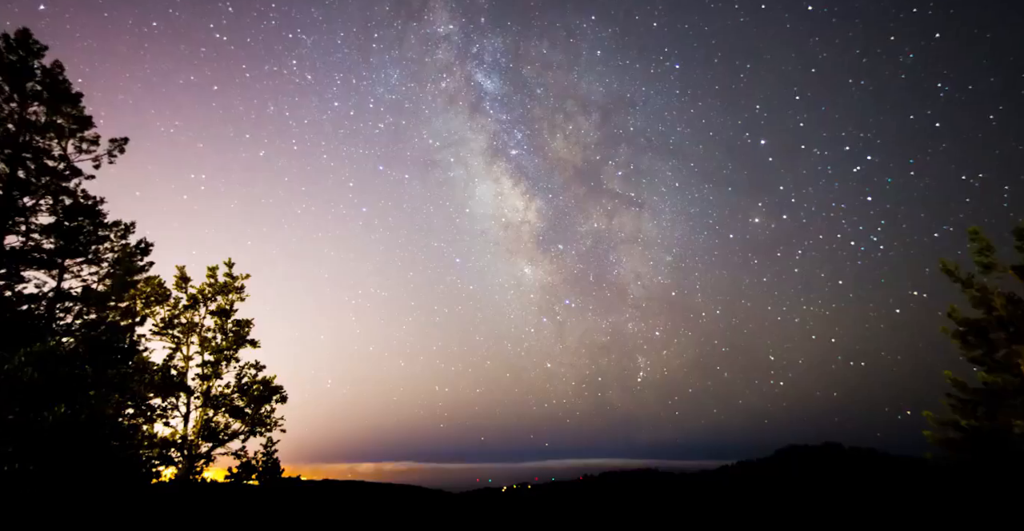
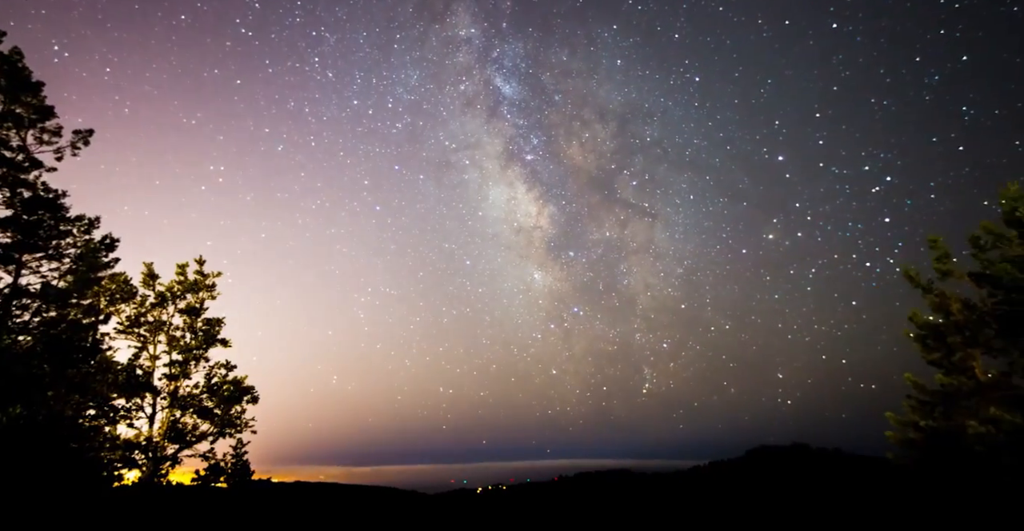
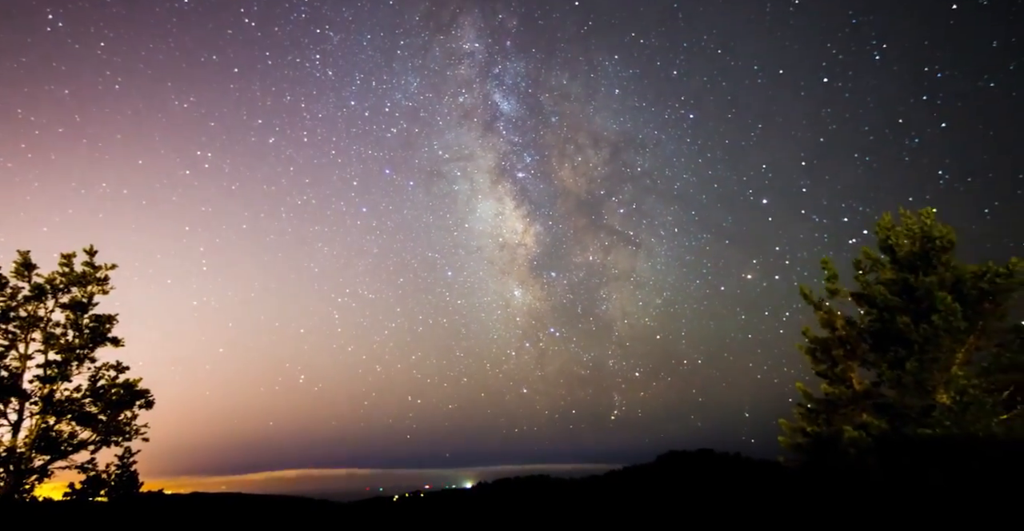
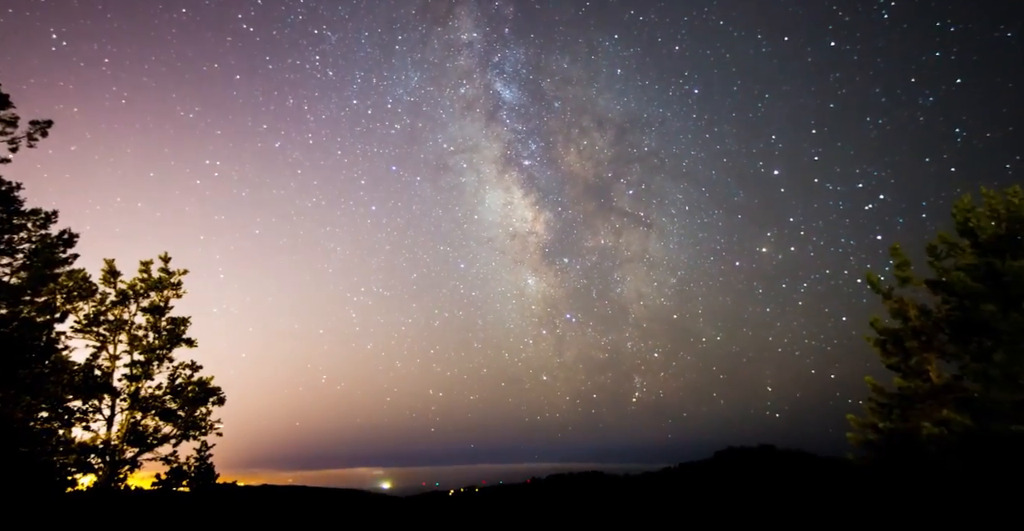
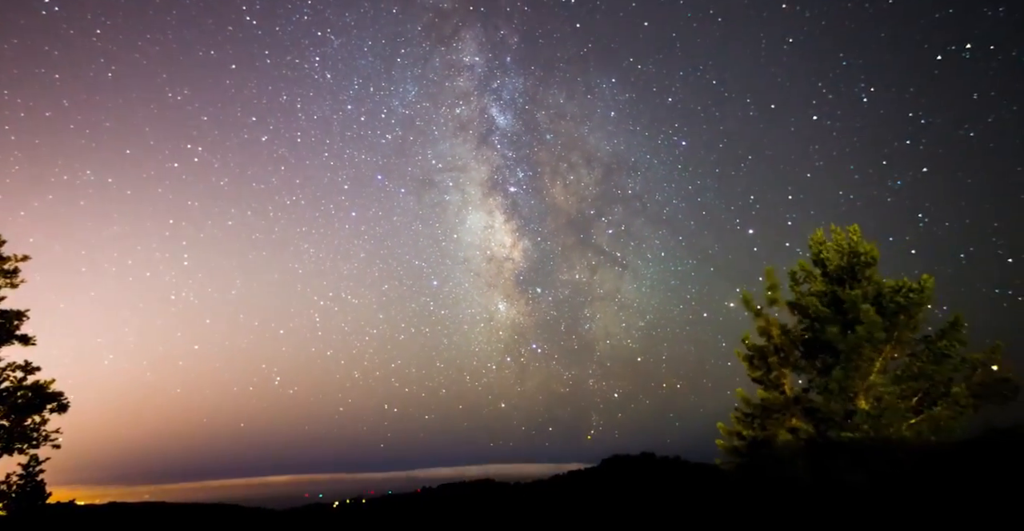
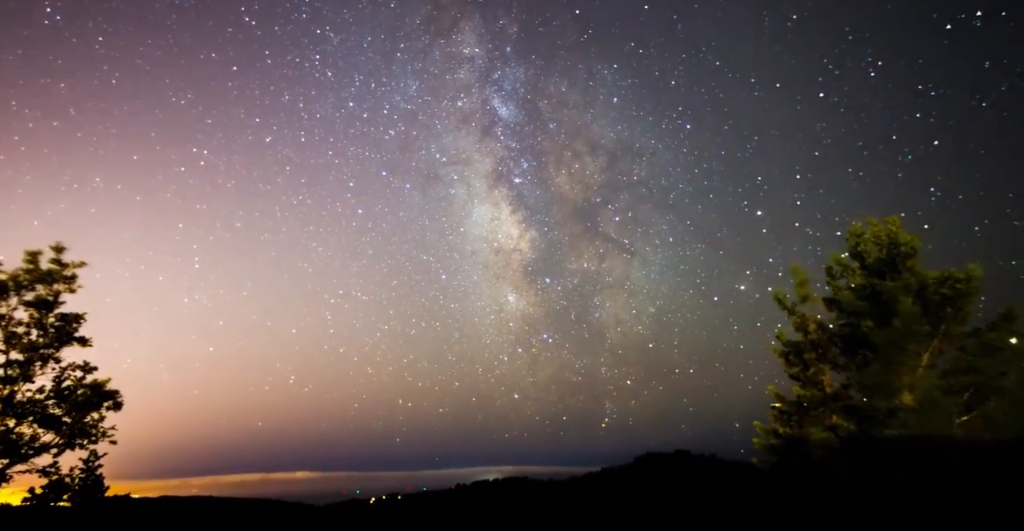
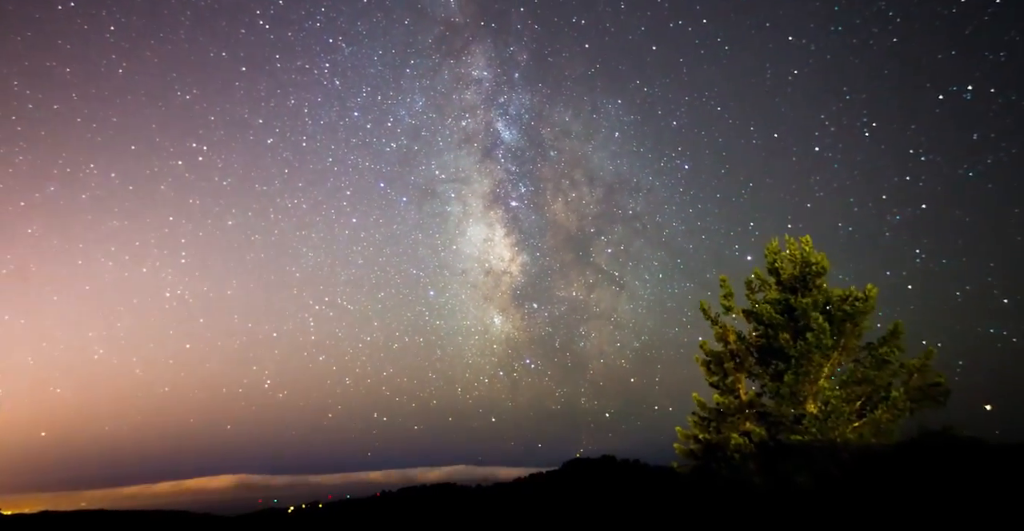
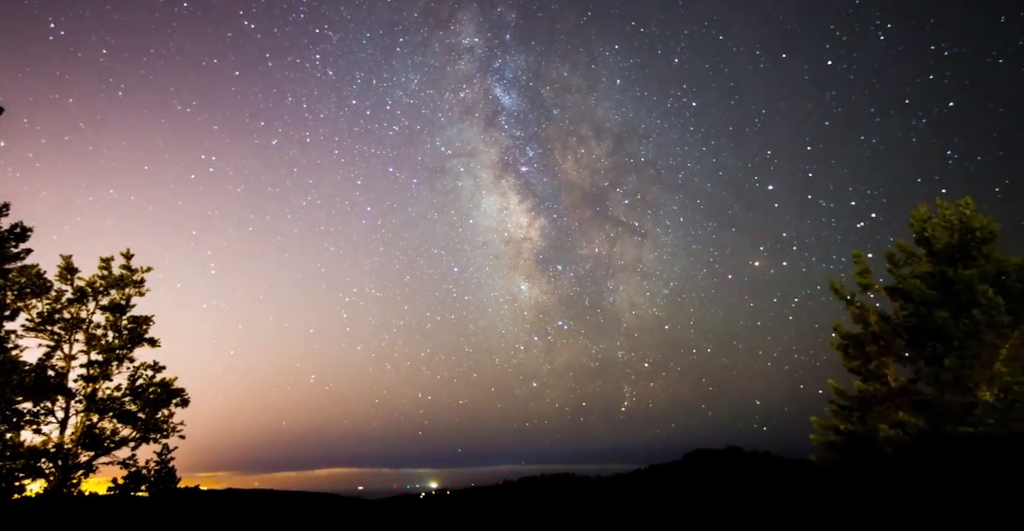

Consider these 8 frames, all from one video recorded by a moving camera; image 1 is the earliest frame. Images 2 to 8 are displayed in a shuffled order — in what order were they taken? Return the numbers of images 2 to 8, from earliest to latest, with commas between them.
2, 4, 8, 3, 6, 5, 7
